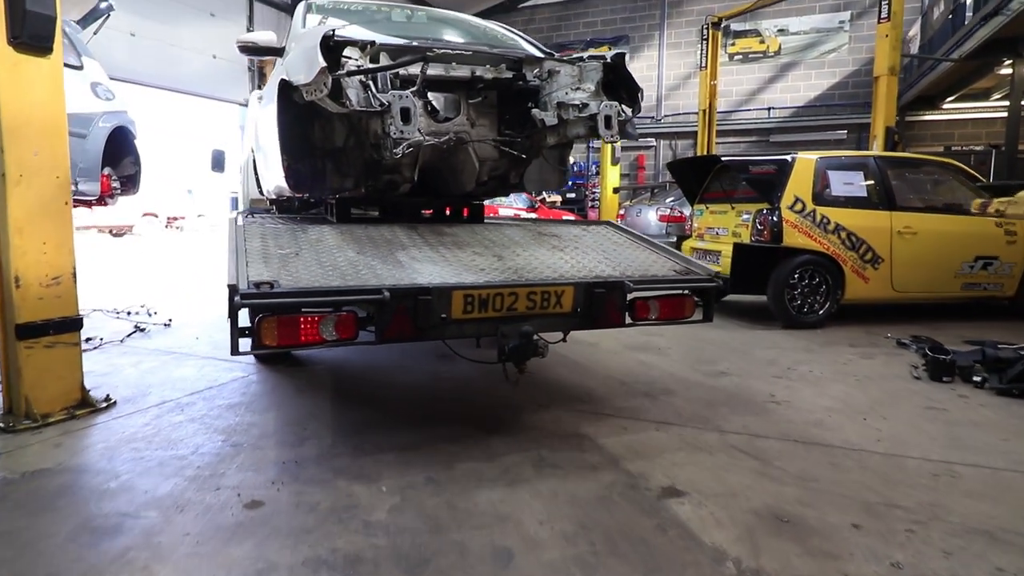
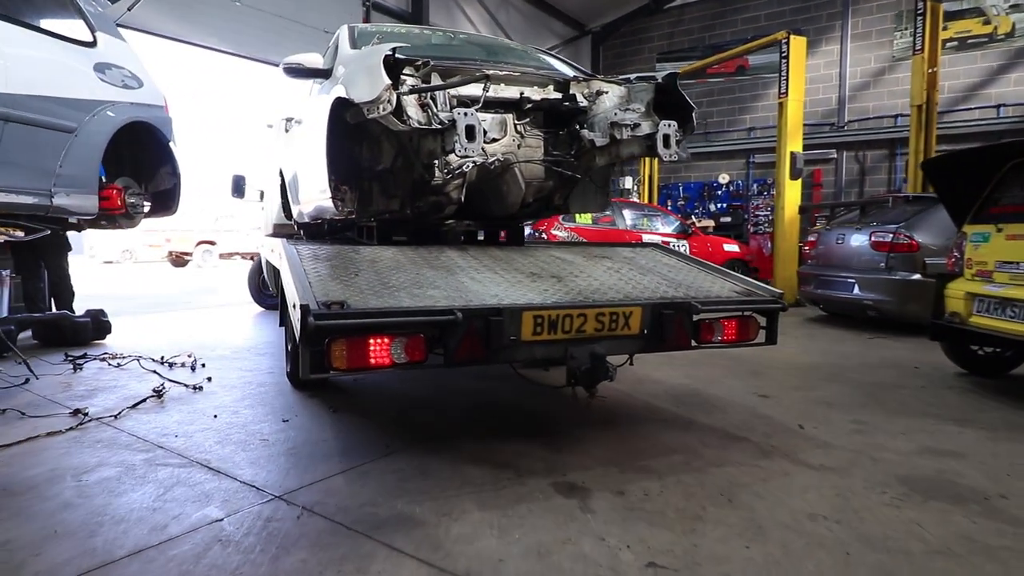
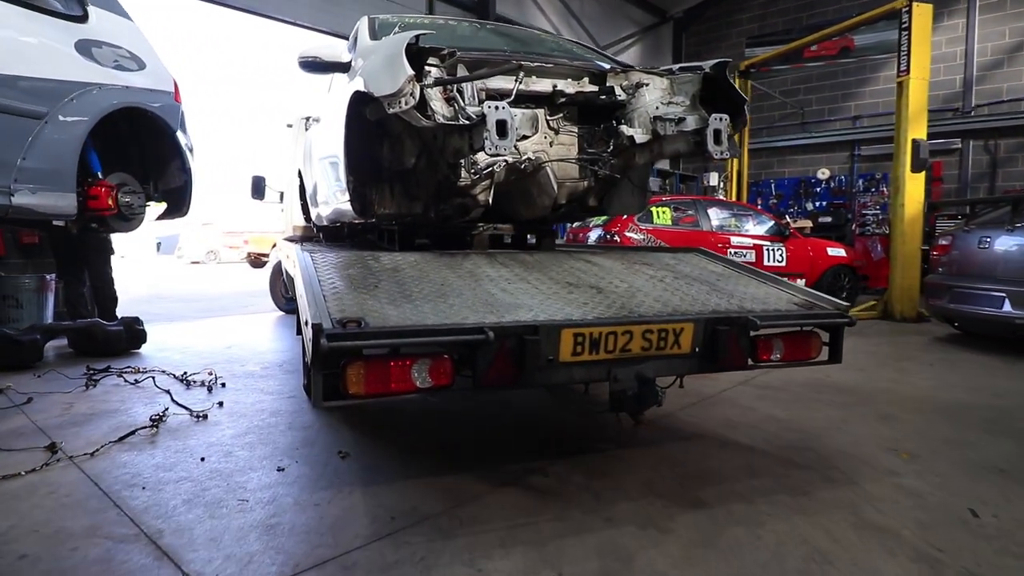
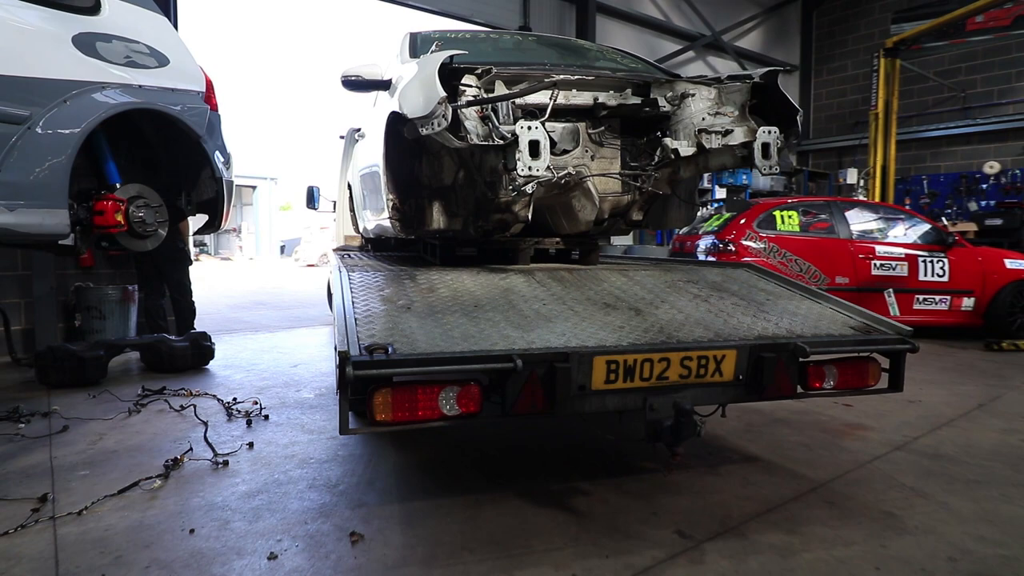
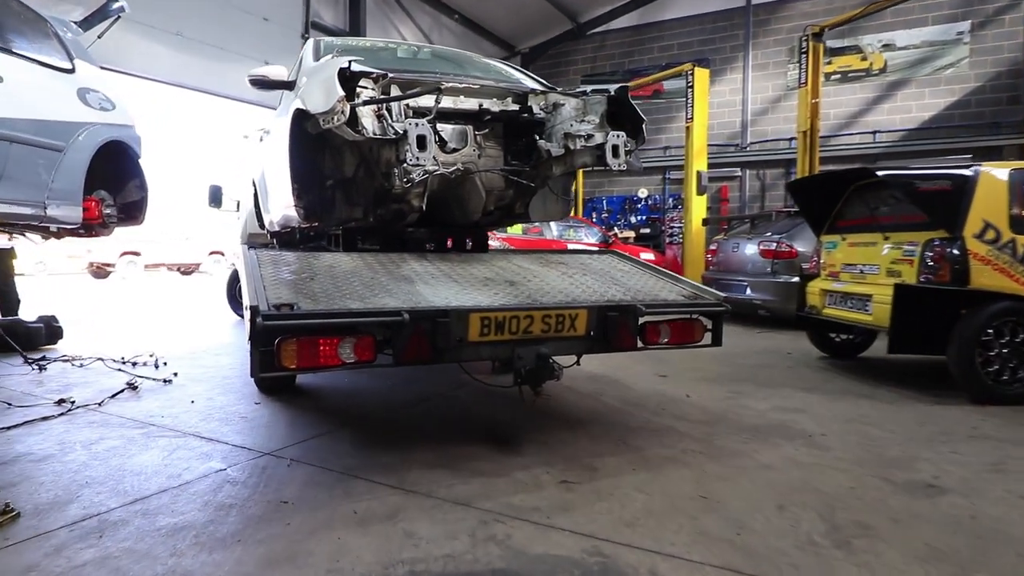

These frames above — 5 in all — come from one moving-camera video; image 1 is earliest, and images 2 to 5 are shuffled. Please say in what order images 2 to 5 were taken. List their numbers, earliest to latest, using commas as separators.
5, 2, 3, 4
